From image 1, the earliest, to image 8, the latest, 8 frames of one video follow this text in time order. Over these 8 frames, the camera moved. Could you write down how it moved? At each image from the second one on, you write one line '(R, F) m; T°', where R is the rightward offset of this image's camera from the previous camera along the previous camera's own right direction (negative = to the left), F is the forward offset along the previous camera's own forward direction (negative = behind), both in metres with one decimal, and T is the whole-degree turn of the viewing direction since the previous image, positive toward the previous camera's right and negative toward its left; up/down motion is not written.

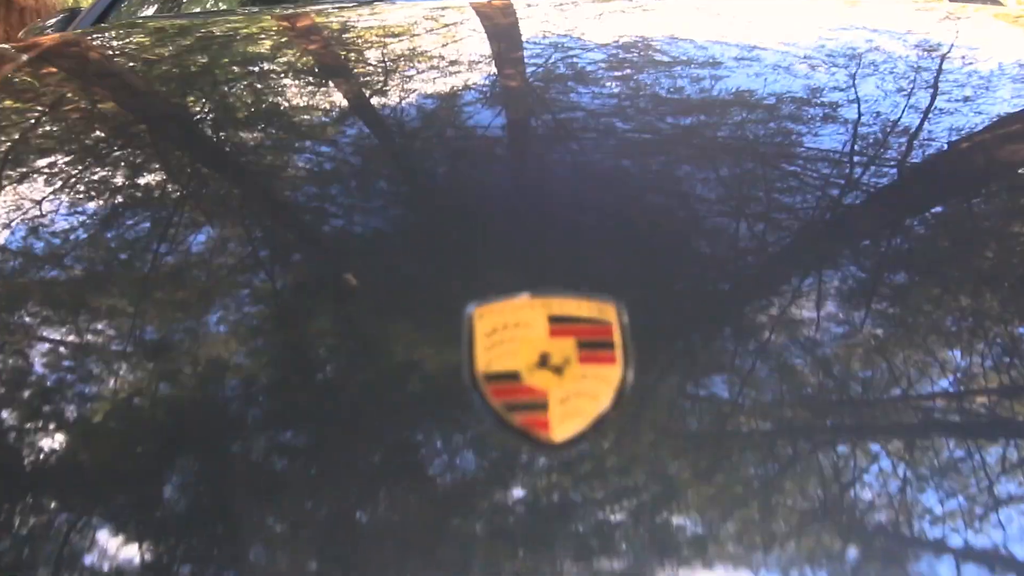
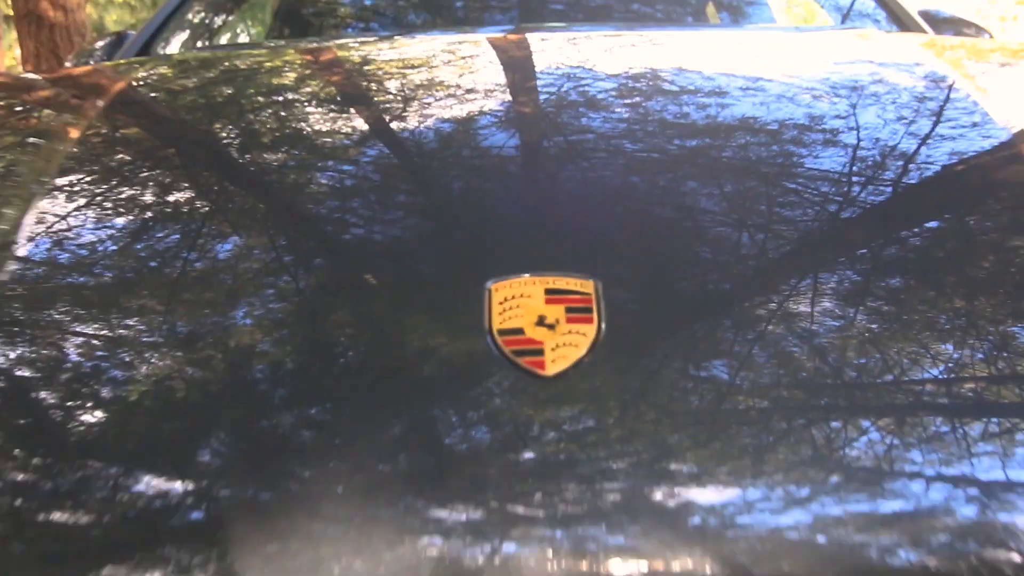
(0.0, -0.1) m; -1°
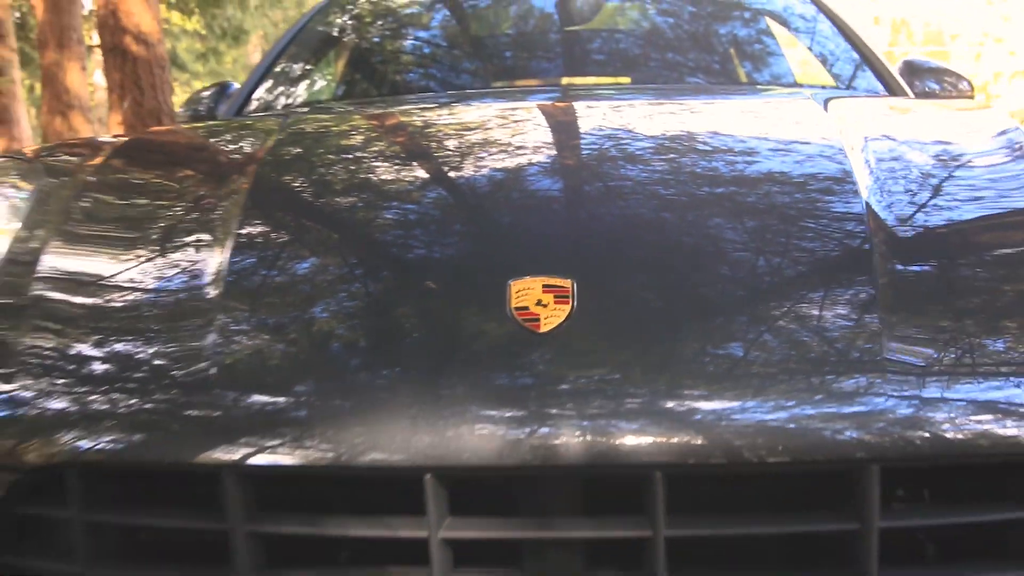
(0.0, -0.2) m; -2°
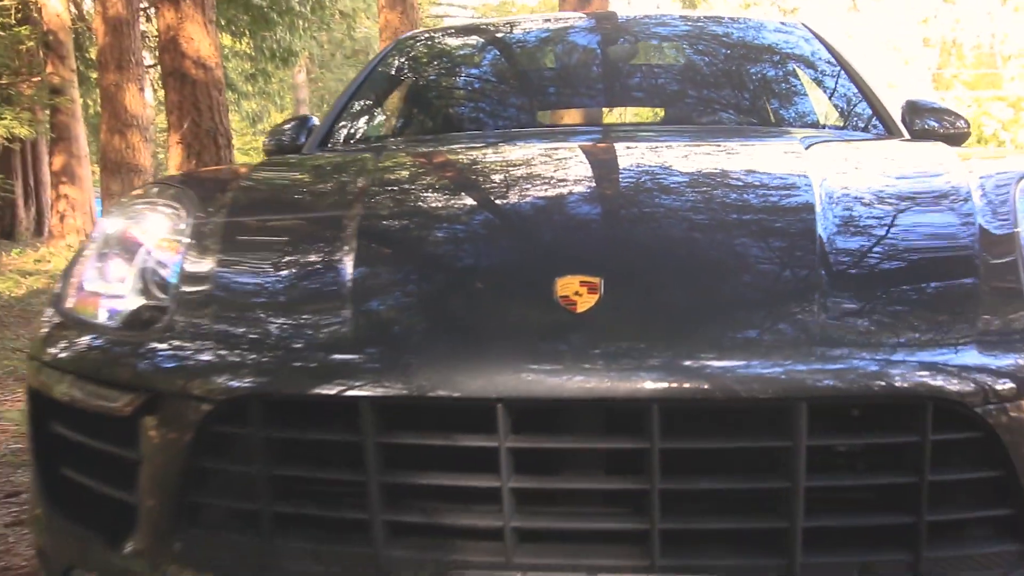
(0.0, -0.2) m; -2°
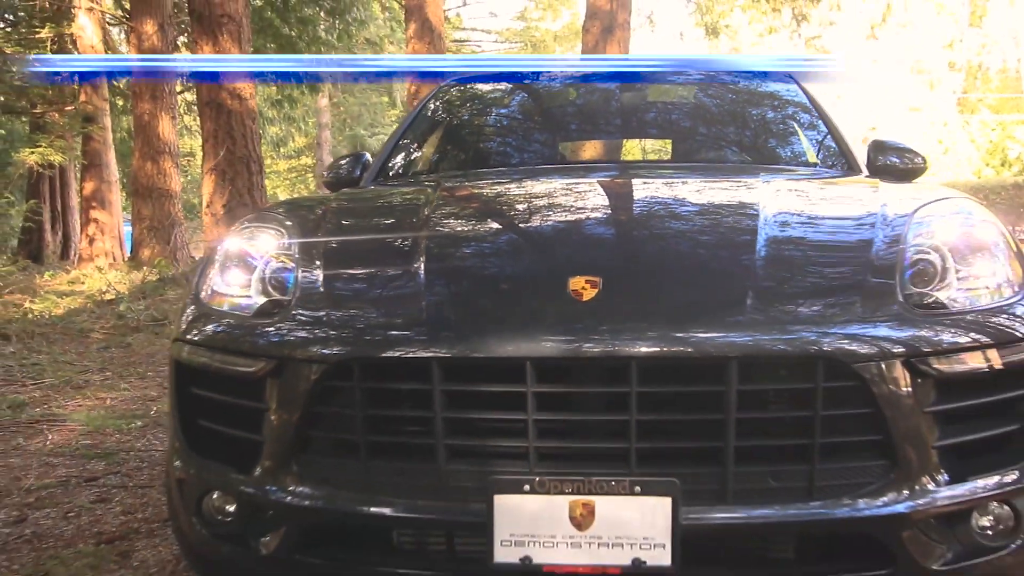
(0.0, -0.4) m; -1°
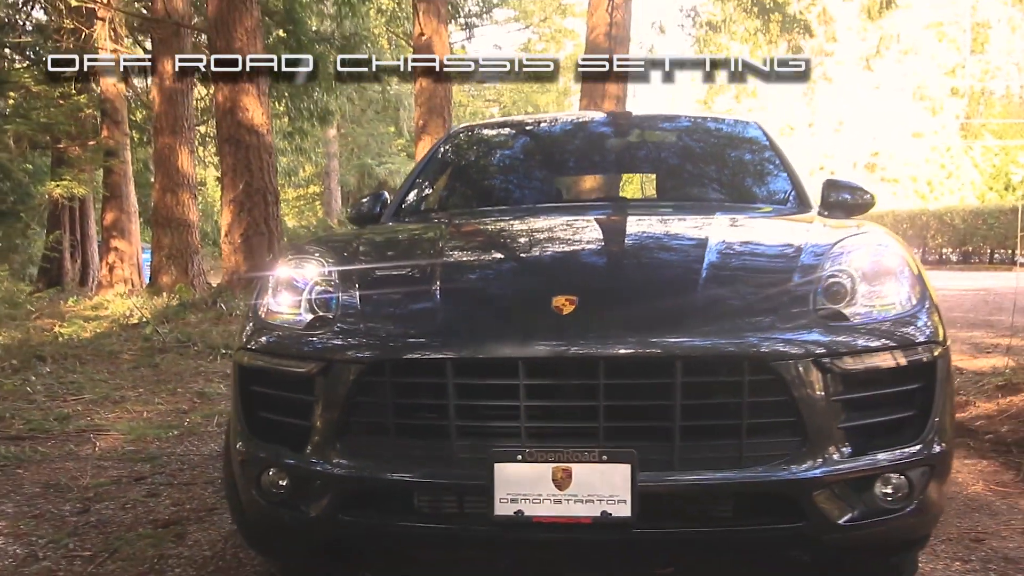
(0.0, -0.4) m; 0°
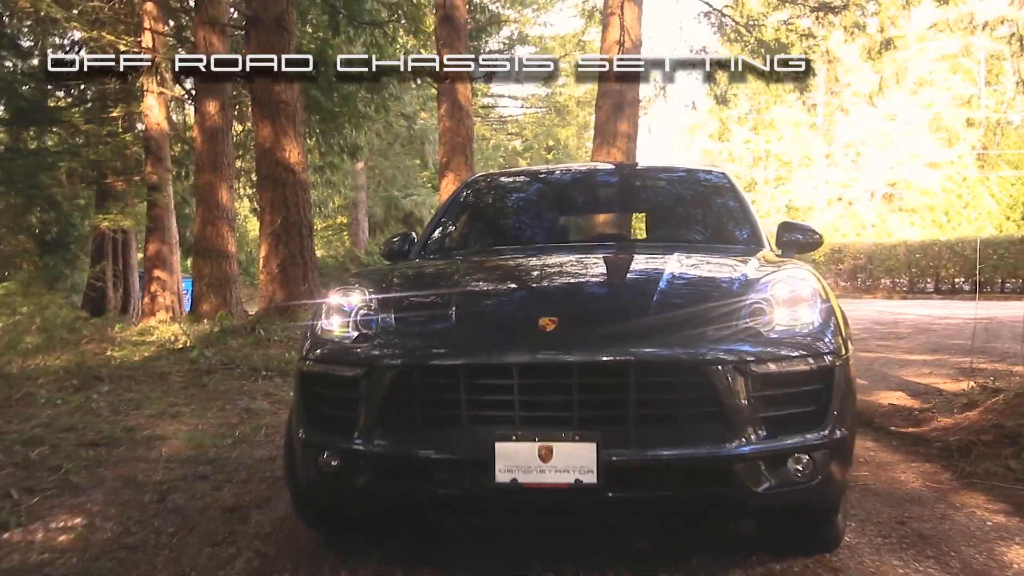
(+0.1, -0.6) m; -1°
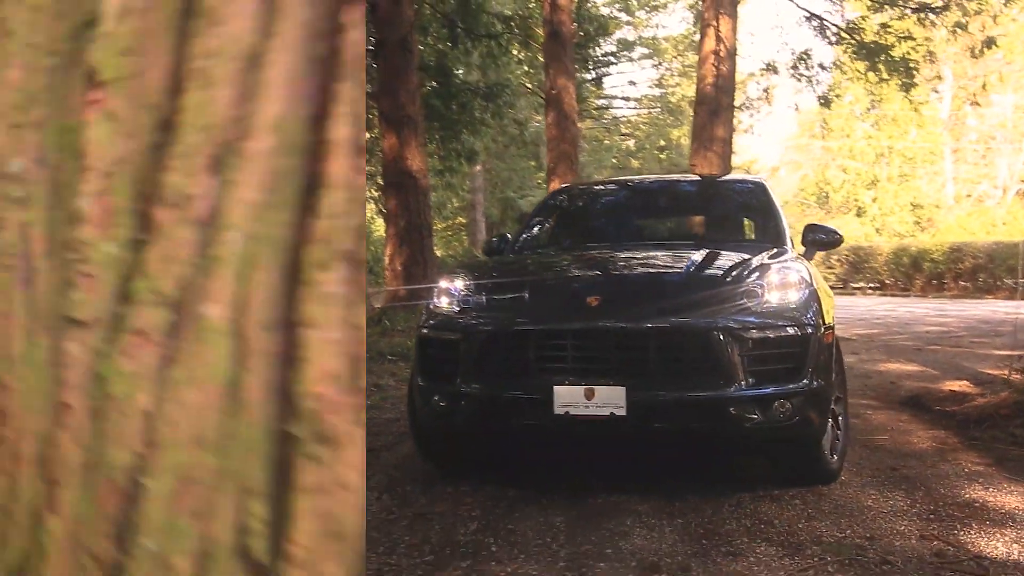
(+0.2, -1.0) m; -6°
